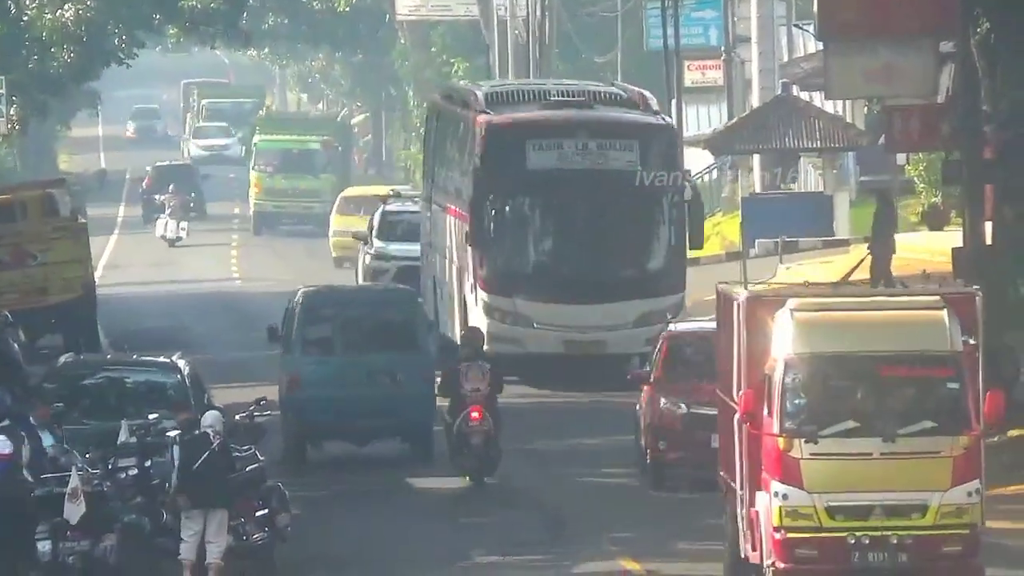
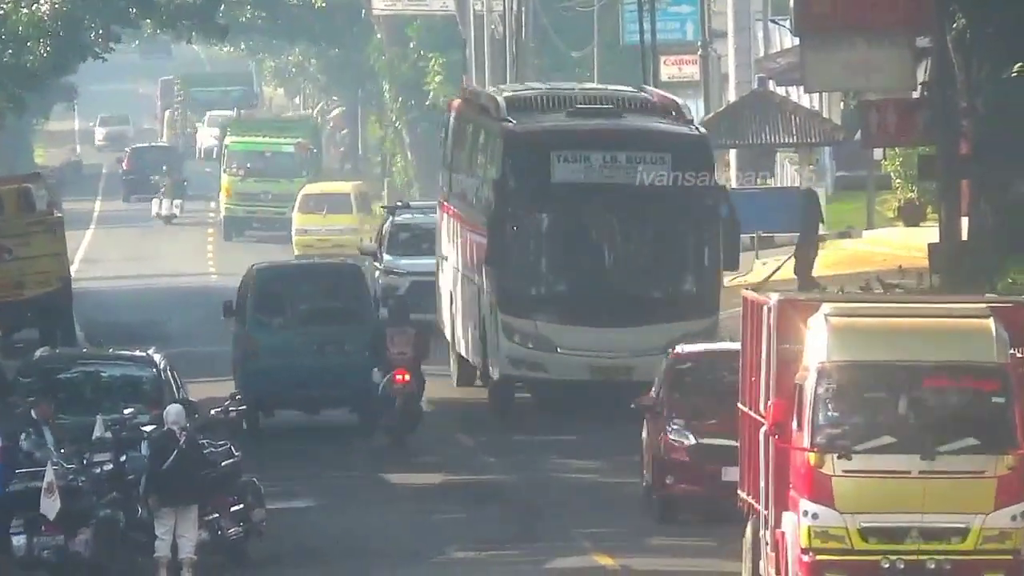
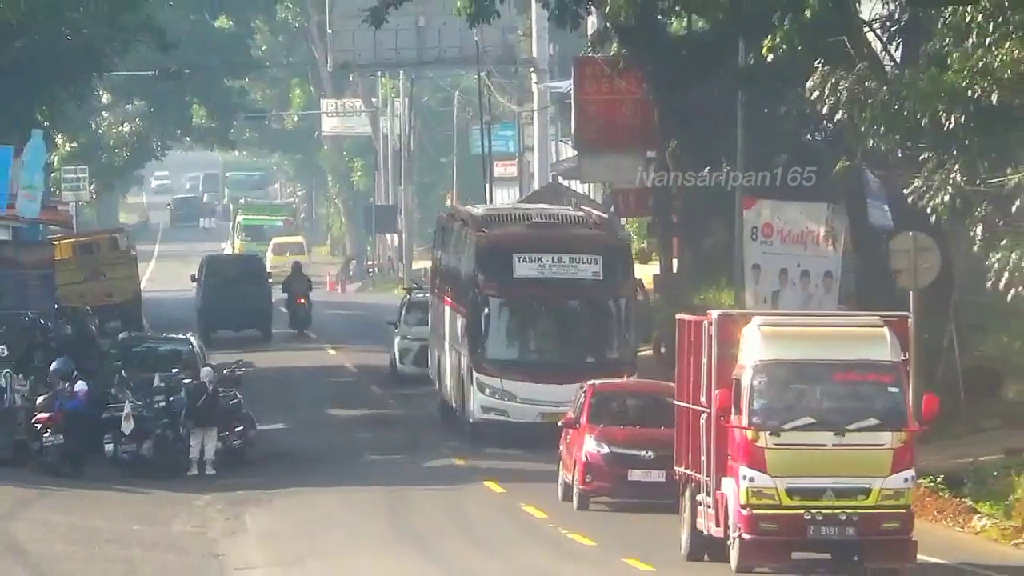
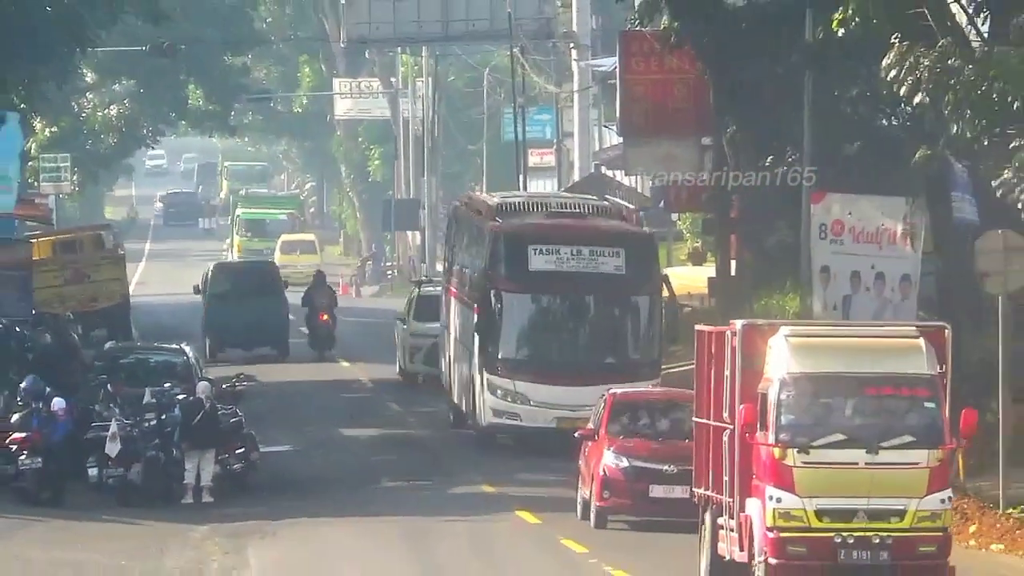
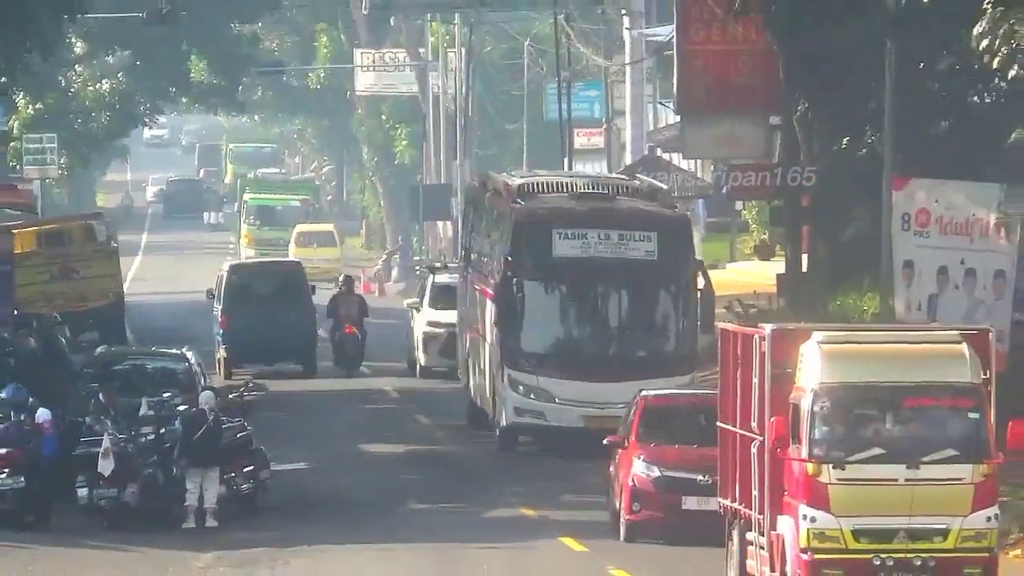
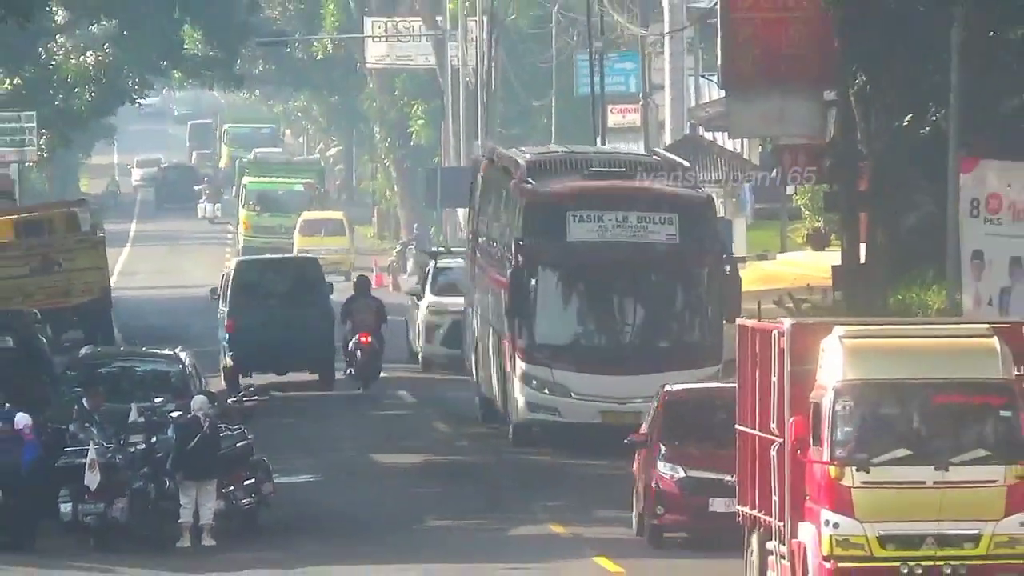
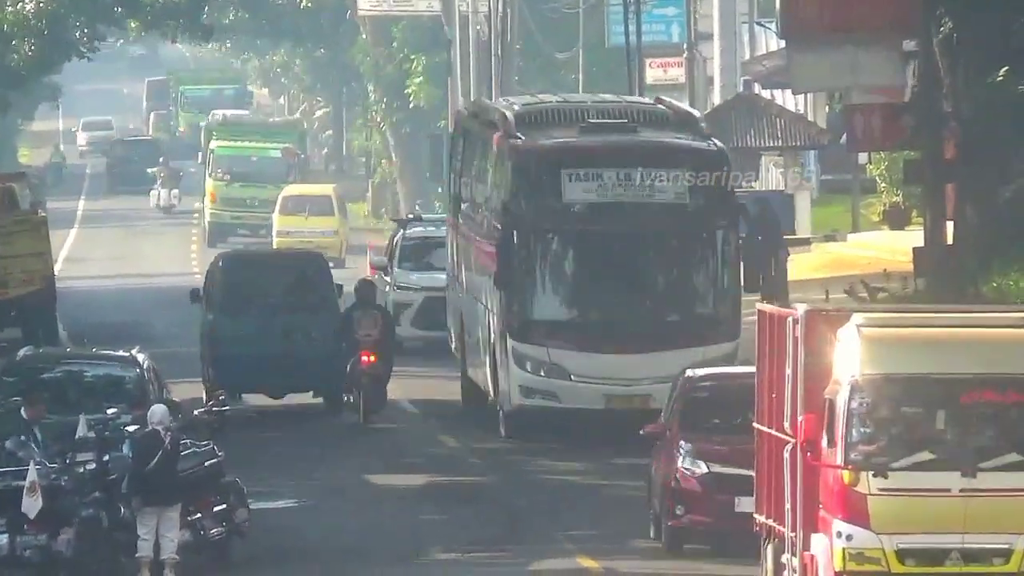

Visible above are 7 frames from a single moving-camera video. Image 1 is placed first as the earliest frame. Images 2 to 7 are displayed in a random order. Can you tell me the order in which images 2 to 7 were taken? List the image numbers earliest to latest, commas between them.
2, 7, 6, 5, 4, 3
